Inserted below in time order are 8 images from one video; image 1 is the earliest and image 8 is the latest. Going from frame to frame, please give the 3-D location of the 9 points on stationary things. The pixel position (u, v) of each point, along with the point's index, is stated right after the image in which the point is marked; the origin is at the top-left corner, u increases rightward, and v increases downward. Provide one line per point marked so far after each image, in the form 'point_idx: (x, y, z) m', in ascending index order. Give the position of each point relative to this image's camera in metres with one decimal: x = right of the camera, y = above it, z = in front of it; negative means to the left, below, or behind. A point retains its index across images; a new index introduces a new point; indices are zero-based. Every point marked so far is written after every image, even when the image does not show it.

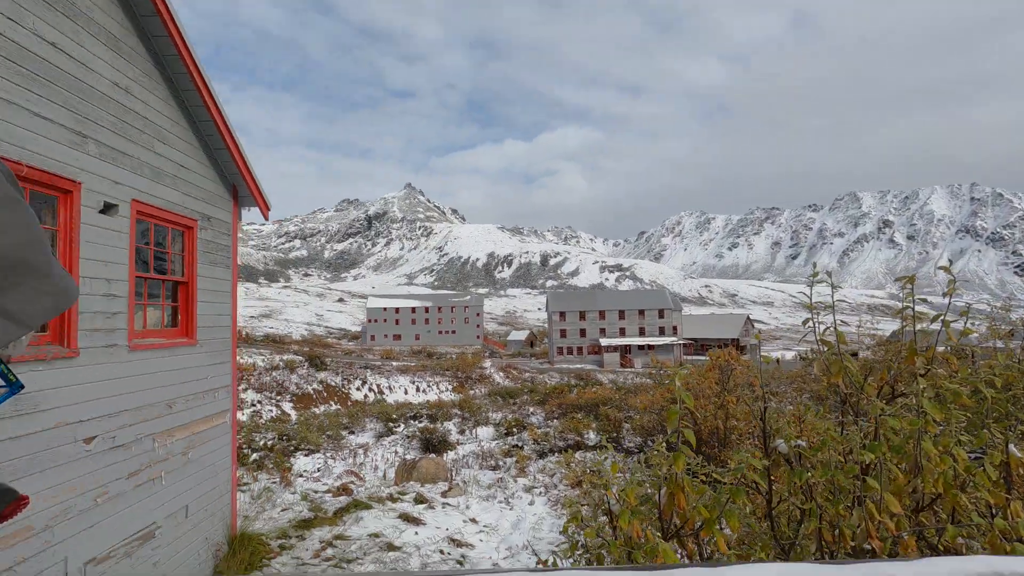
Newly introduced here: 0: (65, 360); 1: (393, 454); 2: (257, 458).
0: (-3.2, -0.5, +3.9) m
1: (-2.7, -3.8, +12.5) m
2: (-5.2, -3.6, +11.3) m
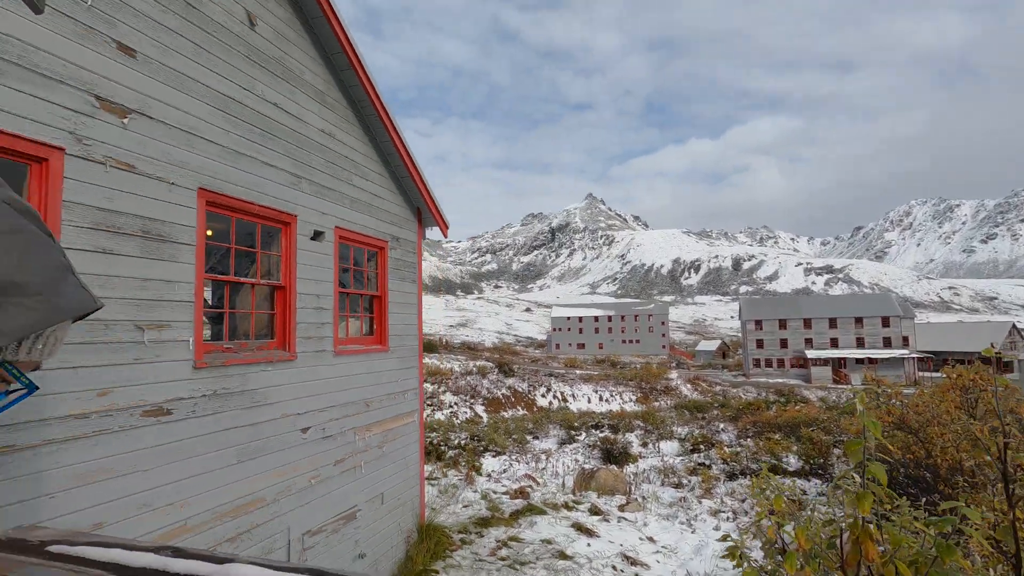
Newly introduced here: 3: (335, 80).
0: (-2.0, -0.6, +4.7) m
1: (+1.5, -4.1, +12.6) m
2: (-1.3, -3.8, +12.3) m
3: (-1.8, +2.1, +5.5) m
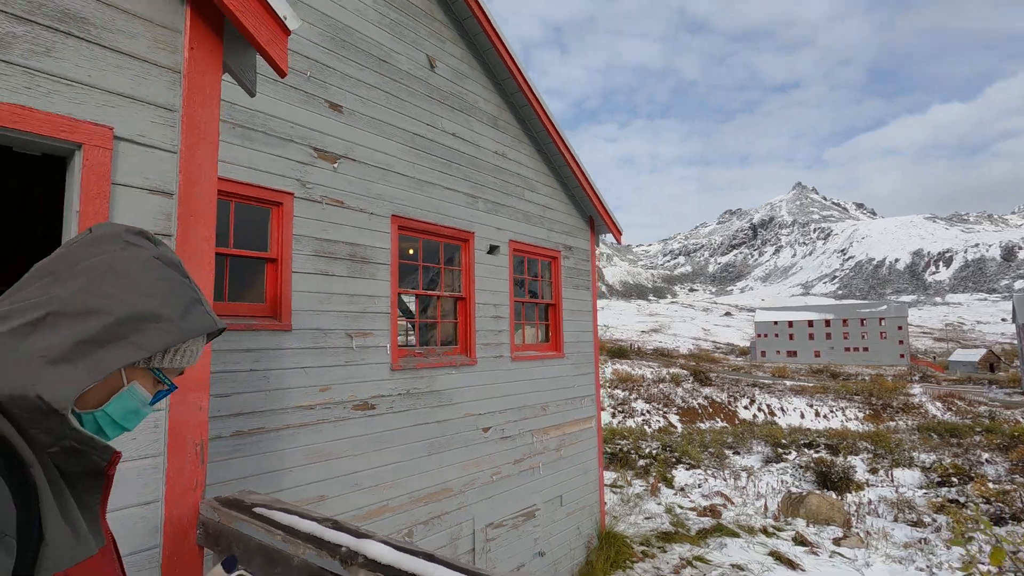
0: (-0.4, -0.7, +5.1) m
1: (+5.6, -4.1, +11.3) m
2: (+2.9, -4.0, +12.1) m
3: (-0.1, +2.0, +5.9) m
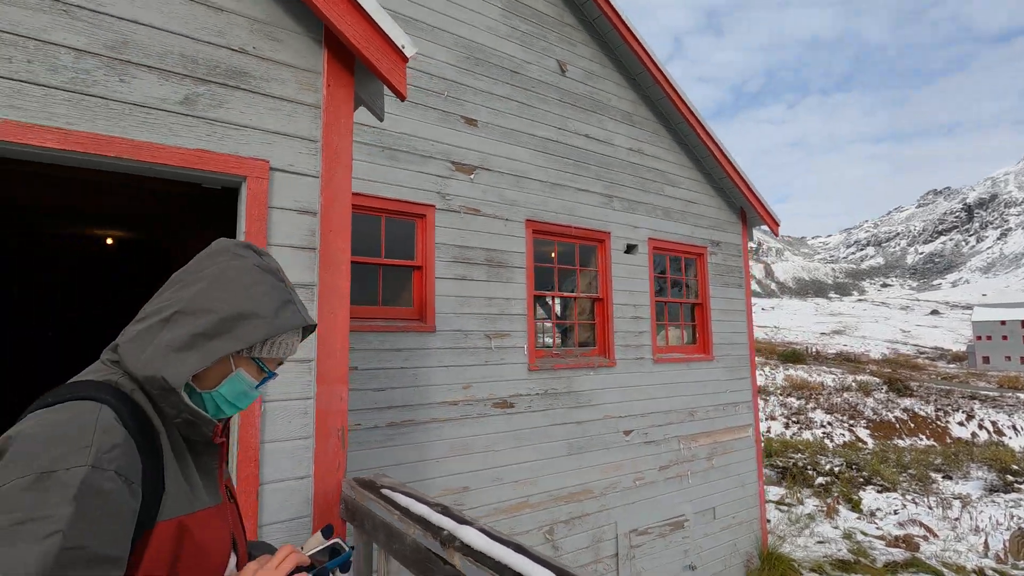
0: (+0.9, -0.8, +5.1) m
1: (+8.5, -3.9, +9.3) m
2: (+6.1, -3.9, +10.8) m
3: (+1.4, +2.0, +5.8) m
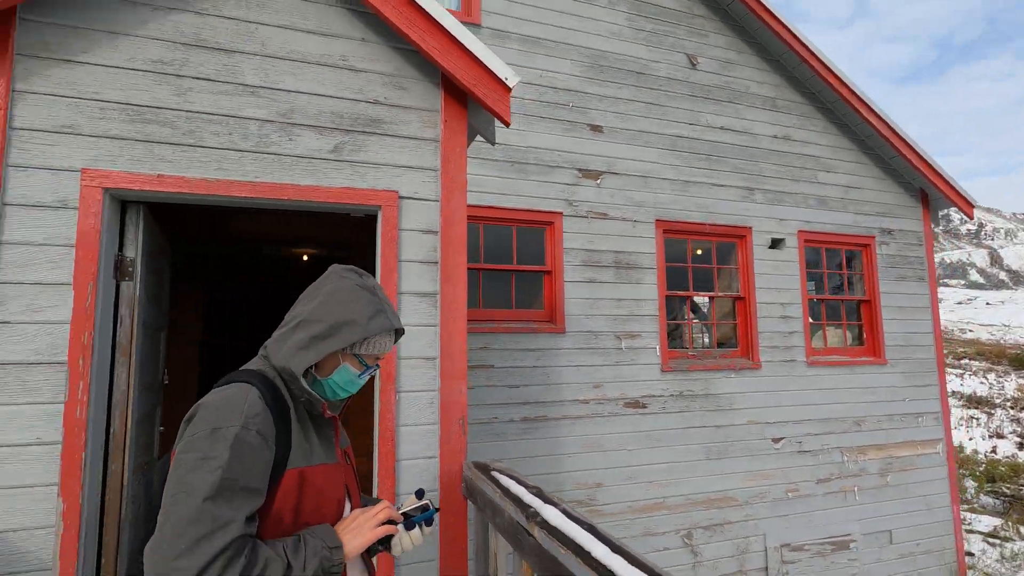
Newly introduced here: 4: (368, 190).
0: (+2.1, -0.7, +4.8) m
1: (+10.7, -3.7, +6.7) m
2: (+8.8, -3.7, +8.8) m
3: (+2.8, +2.1, +5.4) m
4: (-0.6, +0.4, +2.2) m
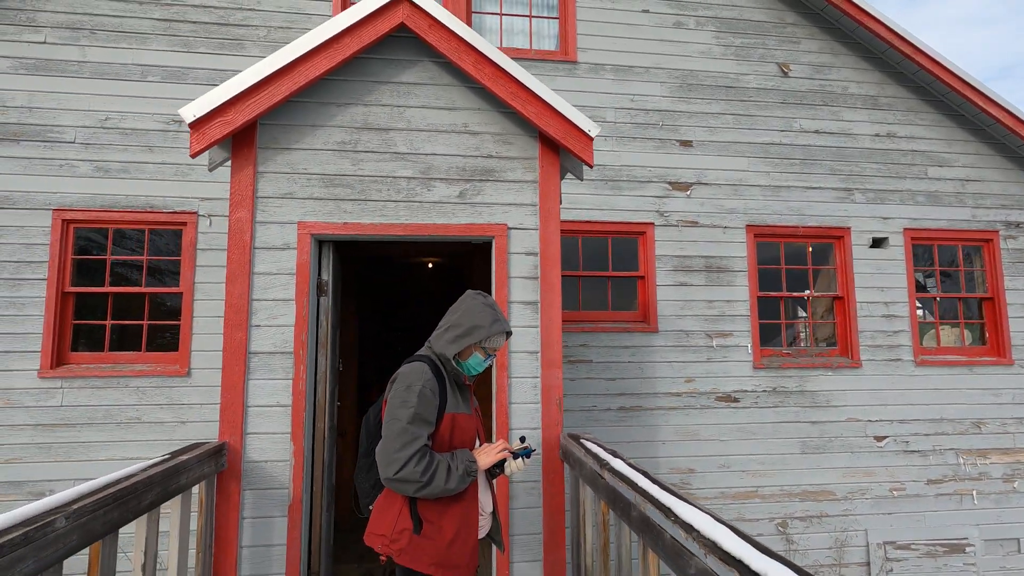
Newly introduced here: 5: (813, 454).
0: (+3.1, -0.7, +4.9) m
1: (+11.9, -3.6, +5.0) m
2: (+10.5, -3.6, +7.4) m
3: (+3.7, +2.1, +5.3) m
4: (-0.1, +0.4, +2.9) m
5: (+2.7, -1.5, +4.8) m
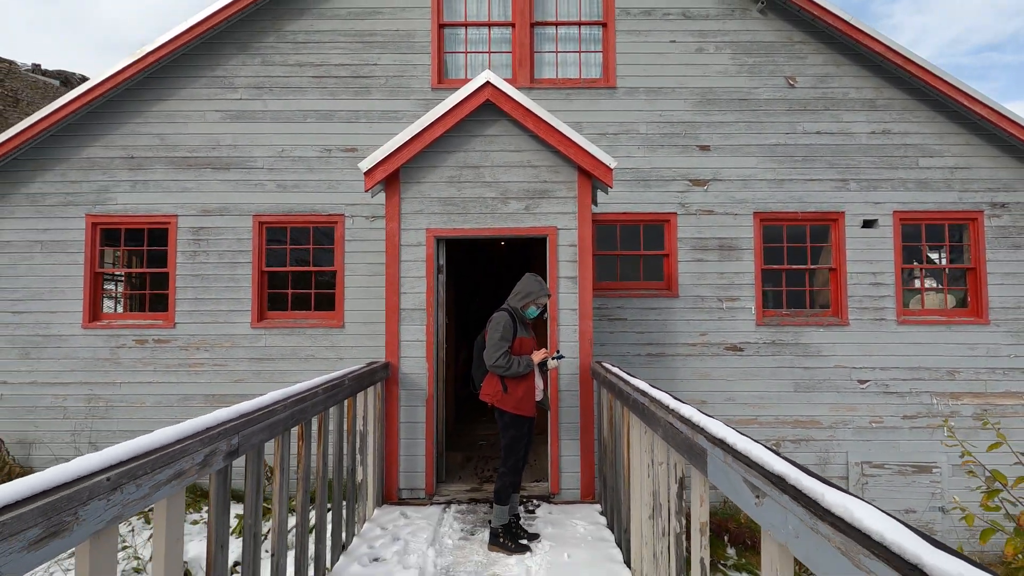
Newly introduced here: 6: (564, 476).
0: (+3.7, -0.4, +6.1) m
1: (+12.5, -3.2, +5.2) m
2: (+11.4, -3.1, +7.8) m
3: (+4.4, +2.4, +6.3) m
4: (+0.3, +0.5, +4.5) m
5: (+3.3, -1.2, +6.1) m
6: (+0.4, -1.5, +4.3) m
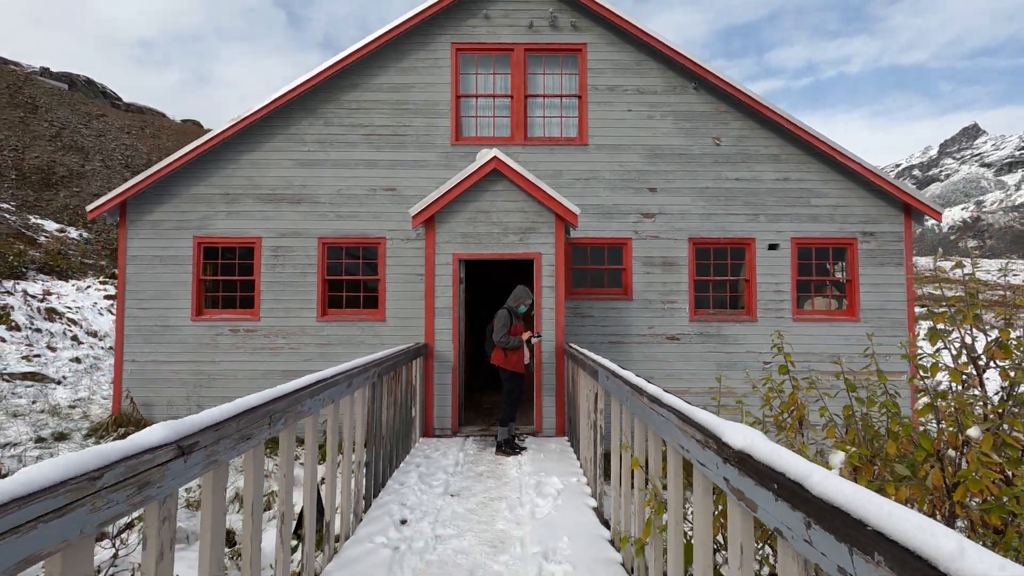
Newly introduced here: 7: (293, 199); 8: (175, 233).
0: (+3.7, -0.5, +8.3) m
1: (+12.4, -3.4, +7.5) m
2: (+11.4, -3.2, +10.1) m
3: (+4.4, +2.3, +8.5) m
4: (+0.2, +0.4, +6.7) m
5: (+3.3, -1.3, +8.3) m
6: (+0.4, -1.6, +6.5) m
7: (-3.4, +1.4, +8.4) m
8: (-5.2, +0.8, +8.3) m
